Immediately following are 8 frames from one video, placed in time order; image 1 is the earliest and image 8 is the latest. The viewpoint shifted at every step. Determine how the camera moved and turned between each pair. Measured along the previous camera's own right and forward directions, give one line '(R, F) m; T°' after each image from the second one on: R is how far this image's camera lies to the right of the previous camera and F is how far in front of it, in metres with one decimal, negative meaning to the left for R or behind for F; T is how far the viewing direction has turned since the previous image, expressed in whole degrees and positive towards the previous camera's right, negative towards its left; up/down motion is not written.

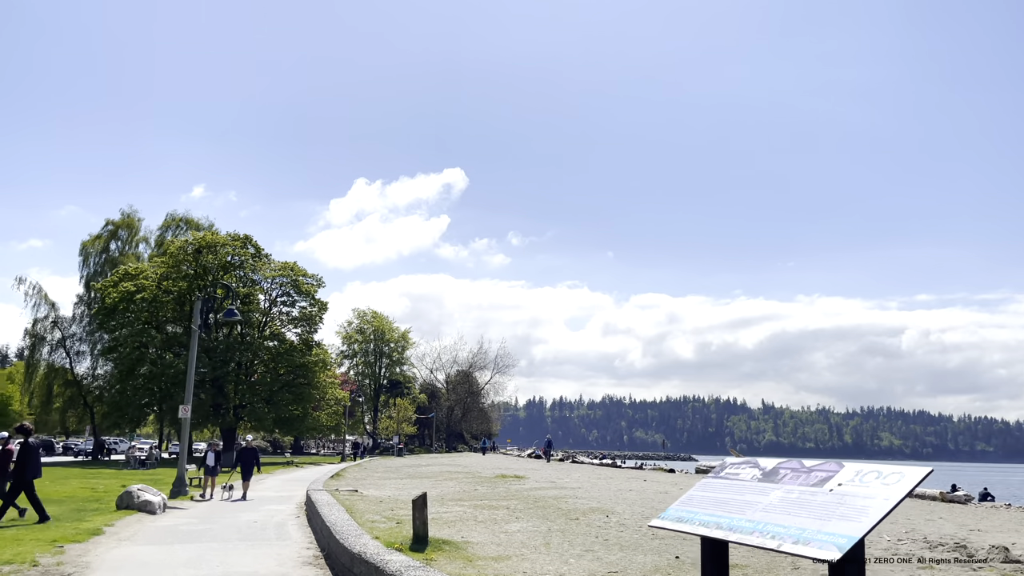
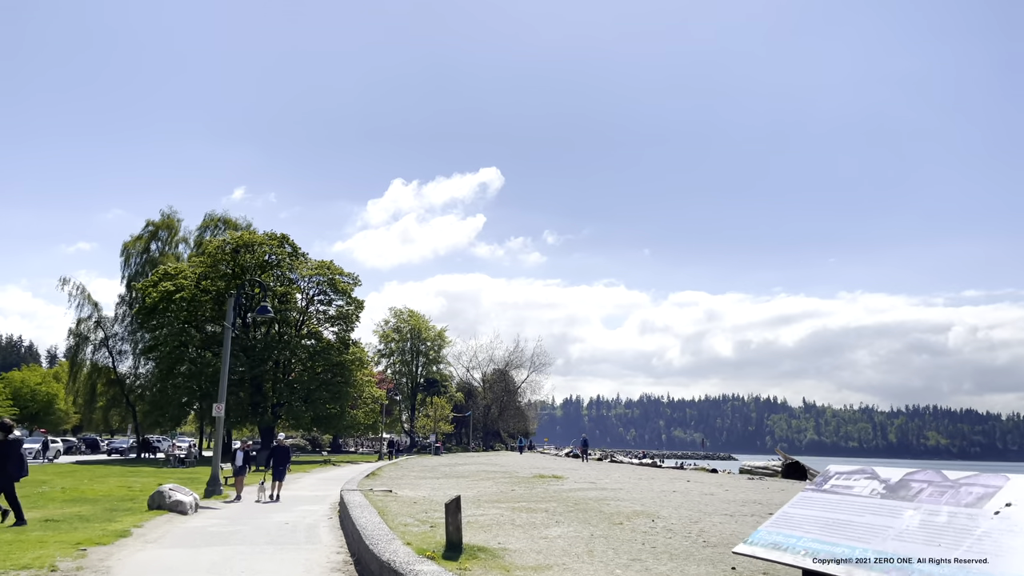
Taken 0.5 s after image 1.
(0.0, +0.7) m; -3°
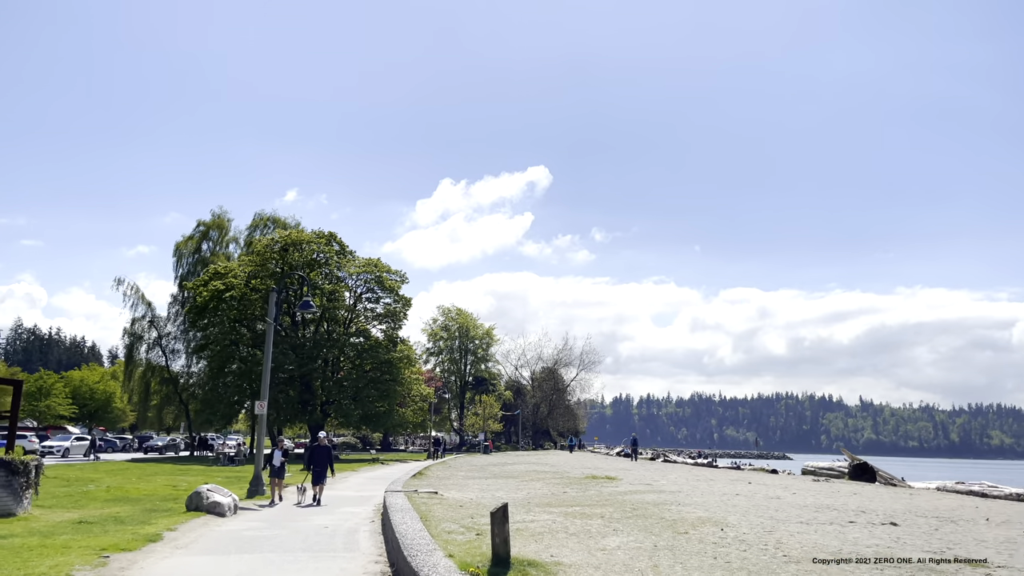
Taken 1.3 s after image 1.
(0.0, +1.0) m; -4°
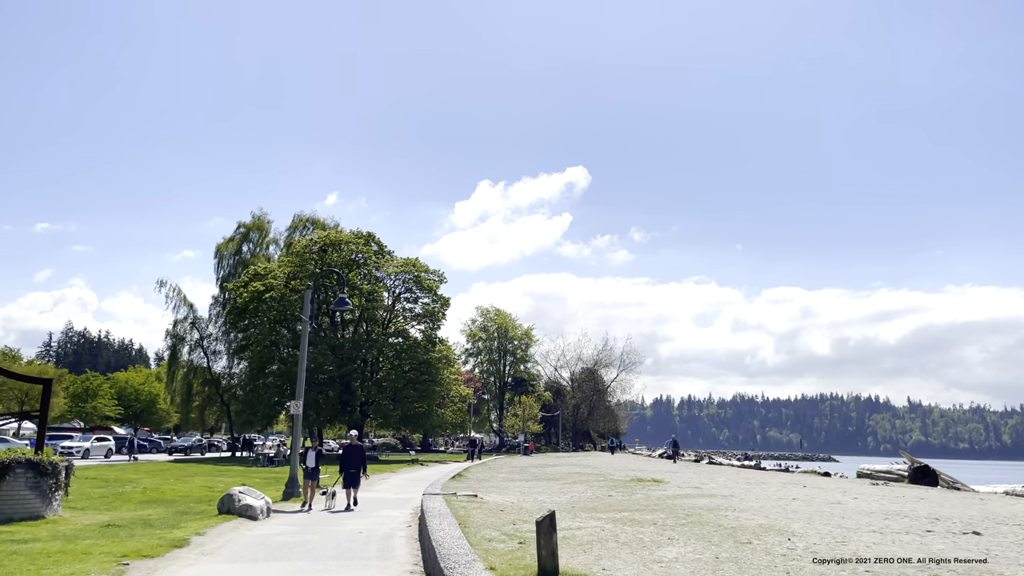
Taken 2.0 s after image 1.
(-0.1, +0.8) m; -3°
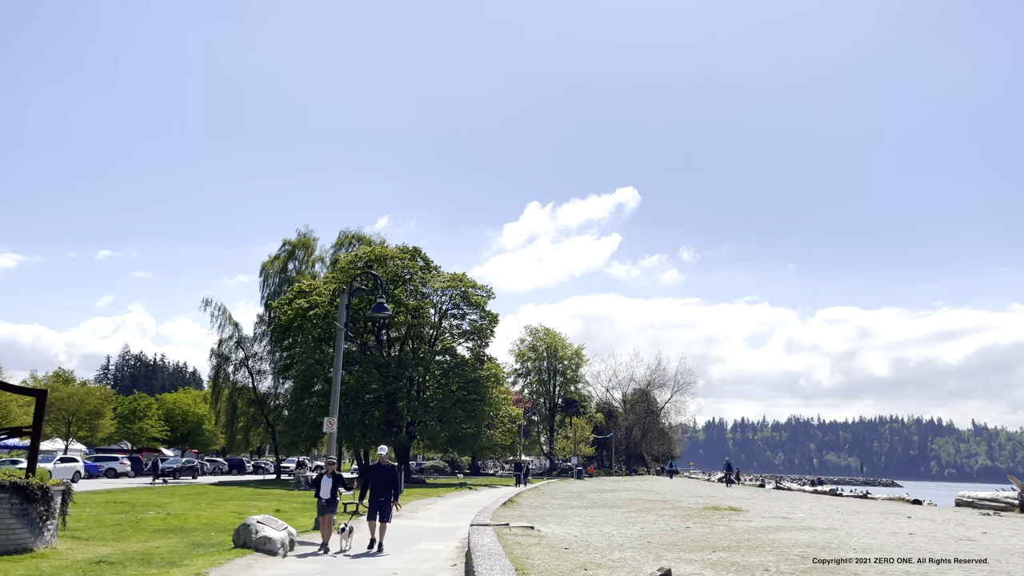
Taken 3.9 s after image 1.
(-0.2, +2.2) m; -4°
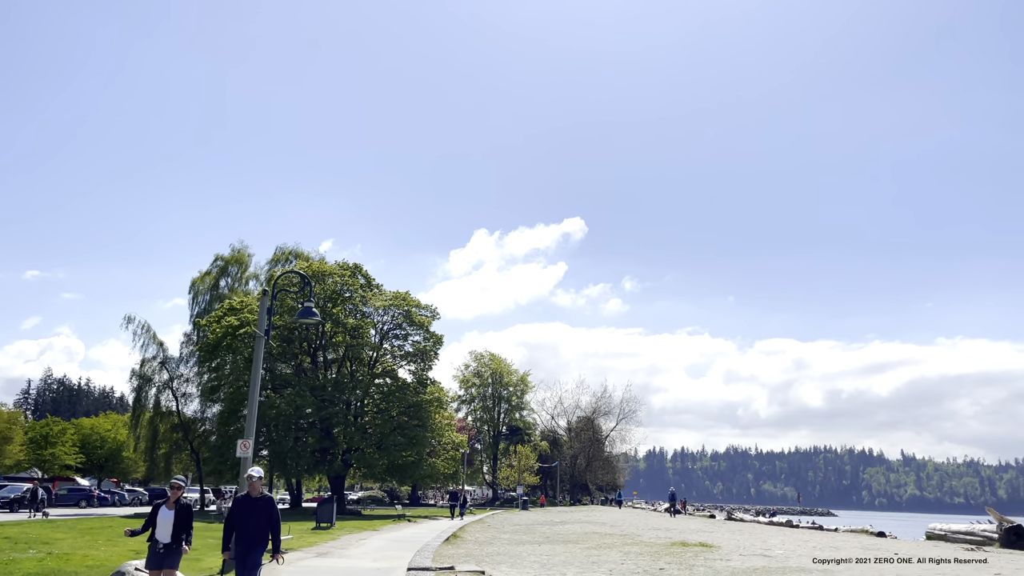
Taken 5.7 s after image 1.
(-0.1, +2.1) m; +4°
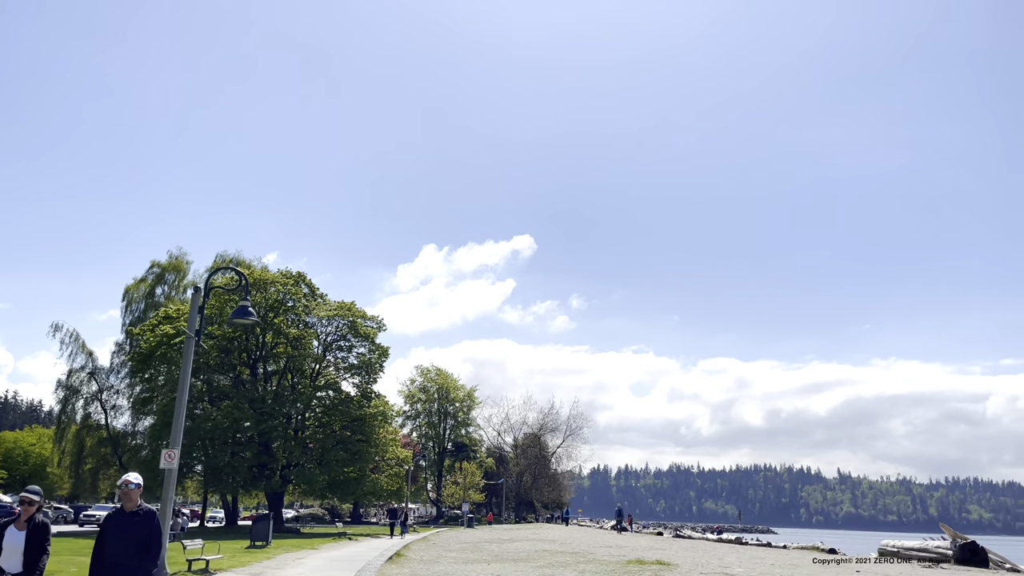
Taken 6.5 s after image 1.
(-0.1, +0.8) m; +4°
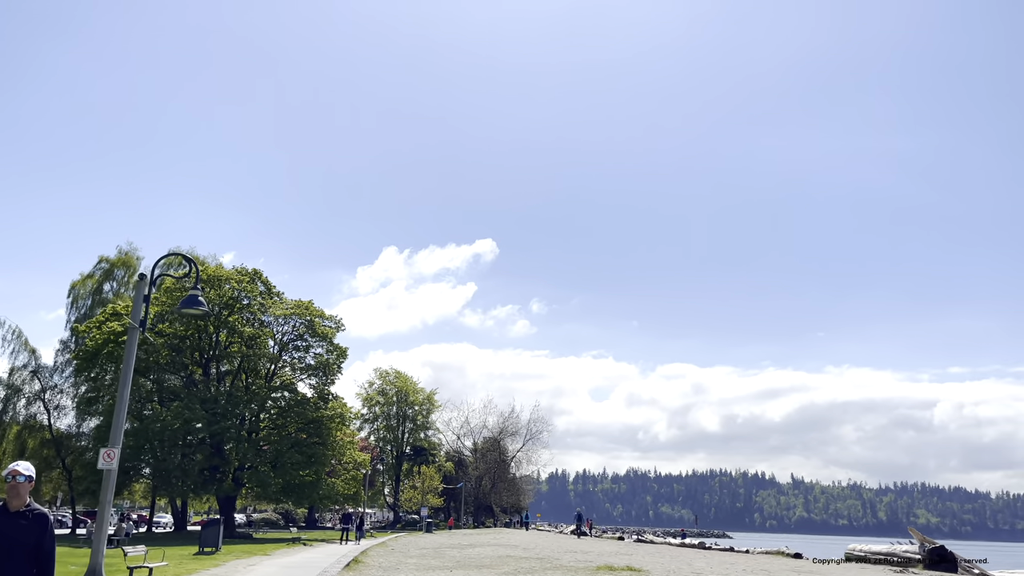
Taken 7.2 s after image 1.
(-0.1, +0.7) m; +3°
